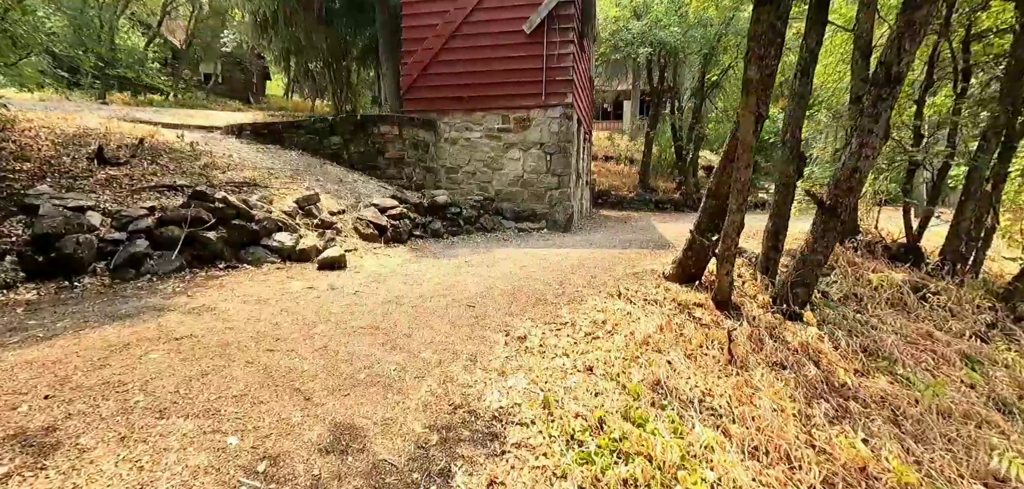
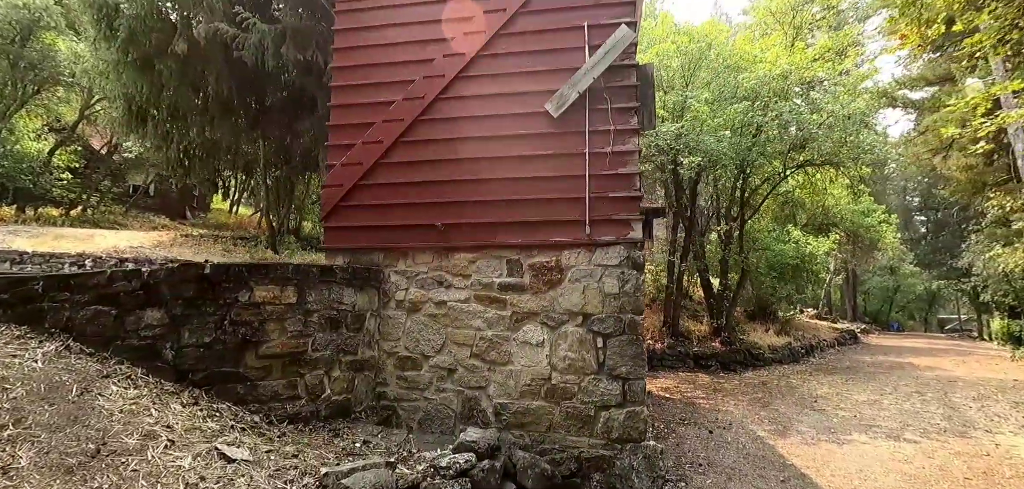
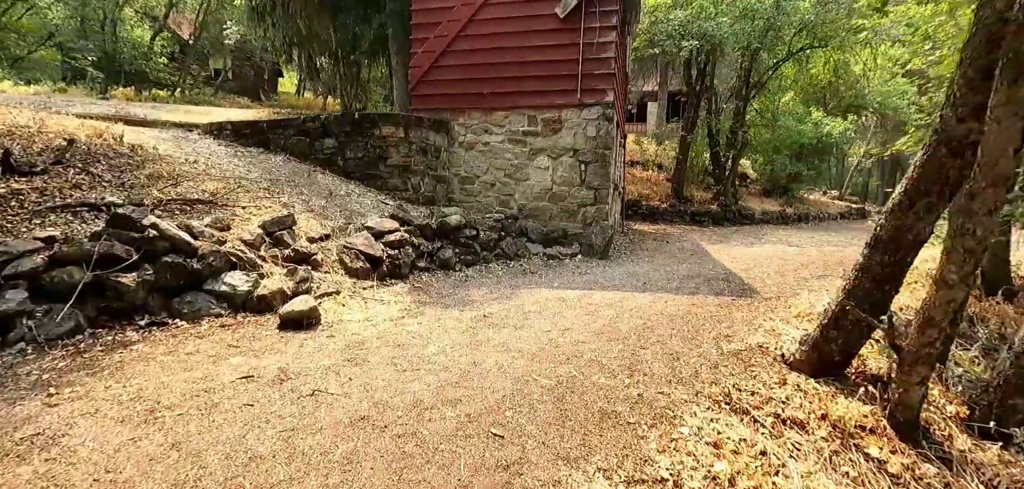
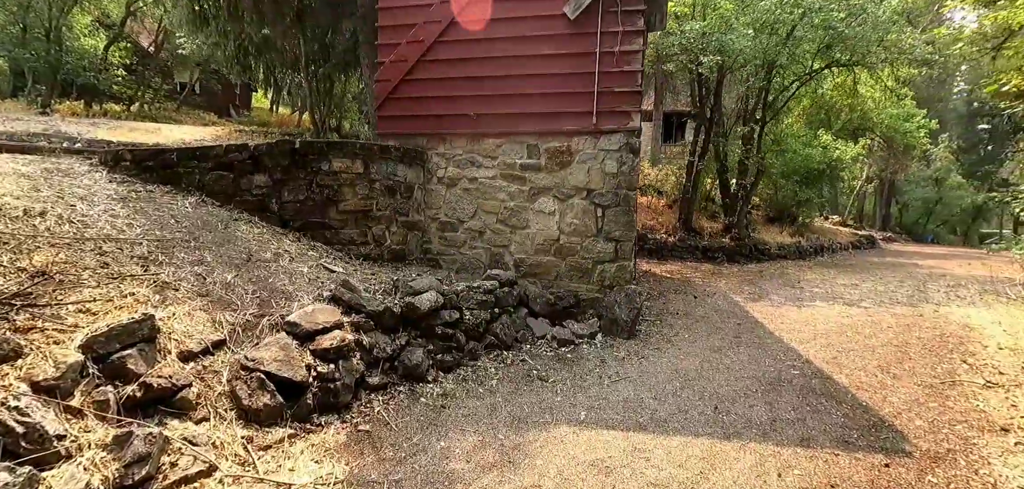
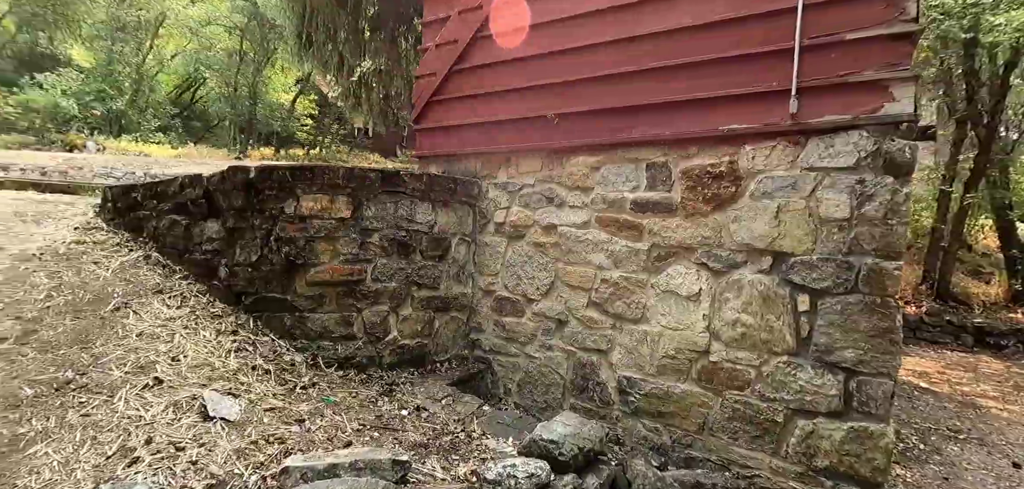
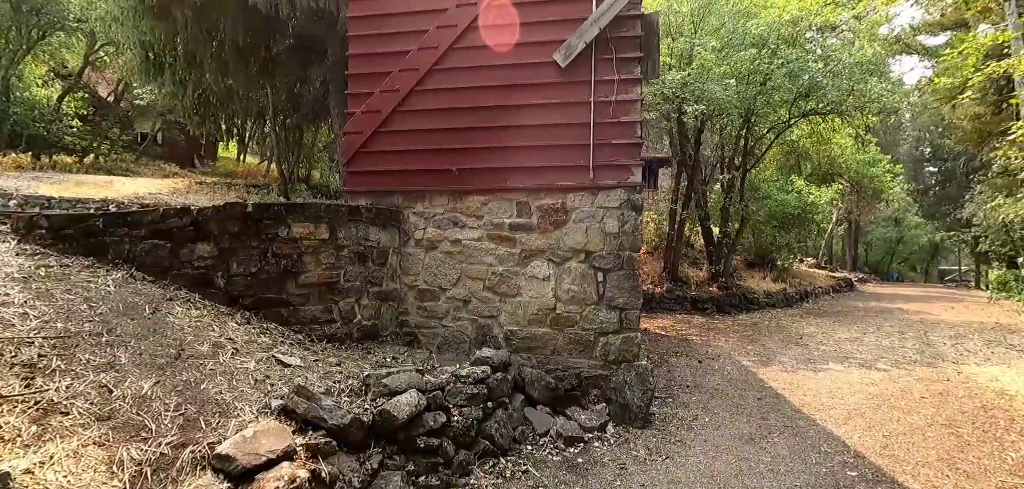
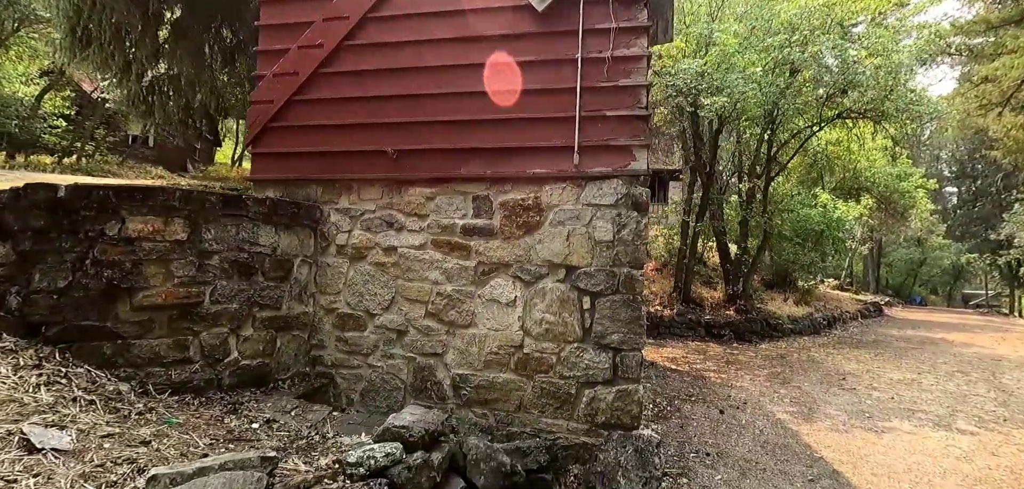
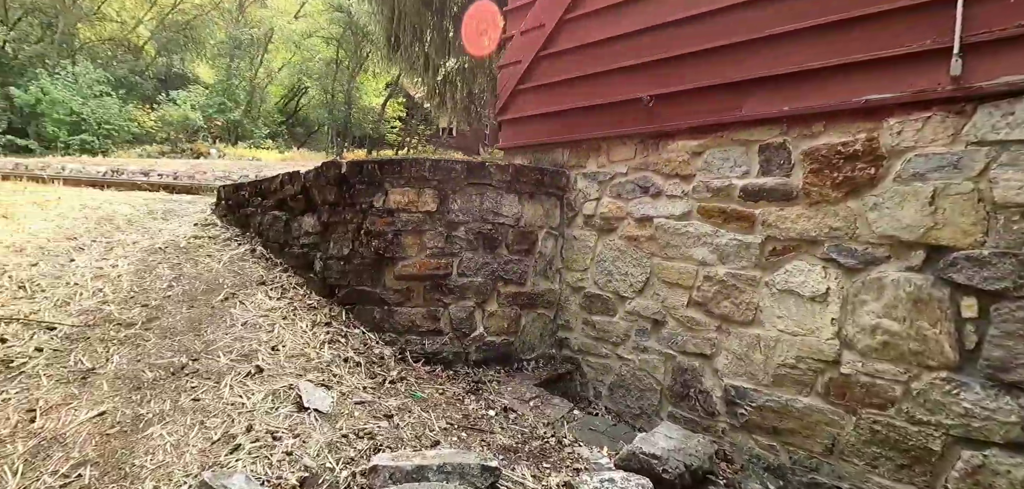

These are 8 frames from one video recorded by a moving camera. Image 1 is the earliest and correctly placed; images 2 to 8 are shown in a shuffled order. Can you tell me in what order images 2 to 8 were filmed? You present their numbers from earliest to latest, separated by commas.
3, 4, 6, 2, 7, 5, 8
